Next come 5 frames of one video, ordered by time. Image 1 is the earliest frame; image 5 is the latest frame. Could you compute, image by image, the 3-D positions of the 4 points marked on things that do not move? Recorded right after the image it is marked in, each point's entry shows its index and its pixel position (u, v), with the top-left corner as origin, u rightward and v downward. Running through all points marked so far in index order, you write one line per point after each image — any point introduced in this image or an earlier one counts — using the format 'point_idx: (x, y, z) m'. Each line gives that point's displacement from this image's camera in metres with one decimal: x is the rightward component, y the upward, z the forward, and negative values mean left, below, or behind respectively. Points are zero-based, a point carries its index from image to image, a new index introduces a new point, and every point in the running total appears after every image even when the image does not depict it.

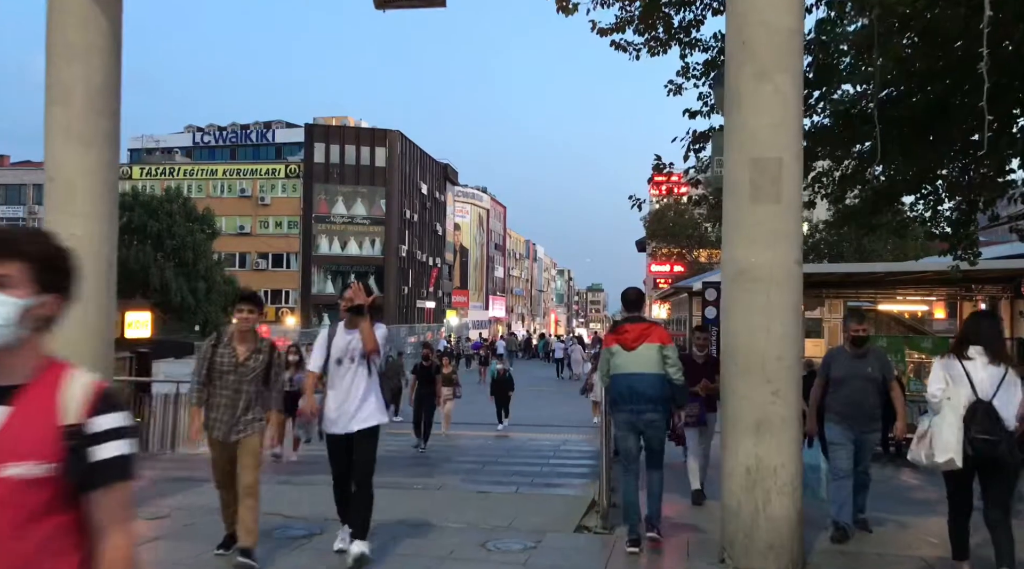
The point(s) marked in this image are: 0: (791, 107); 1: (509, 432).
0: (+1.5, +1.0, +5.2) m
1: (-0.1, -2.6, +16.4) m
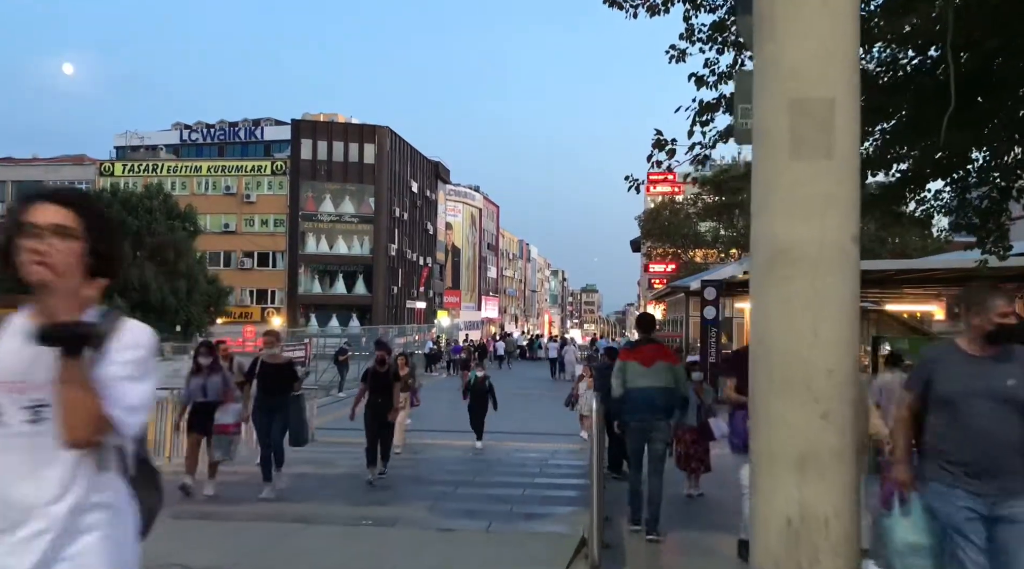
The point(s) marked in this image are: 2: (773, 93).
0: (+1.4, +1.1, +3.9) m
1: (-0.3, -2.6, +15.0) m
2: (+1.1, +0.8, +3.9) m
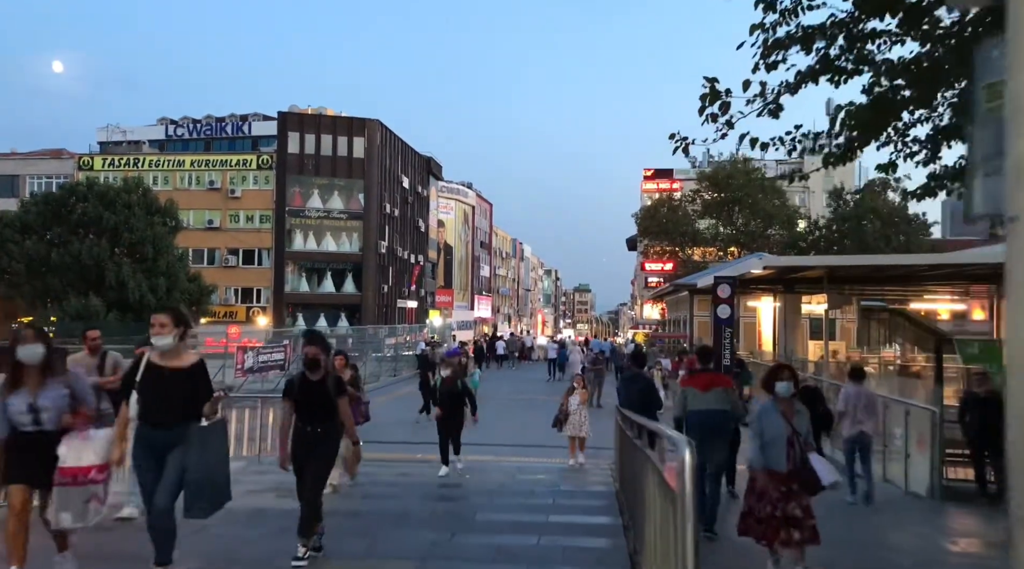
0: (+1.5, +1.1, +2.0) m
1: (-0.3, -2.5, +13.1) m
2: (+1.2, +0.9, +2.0) m
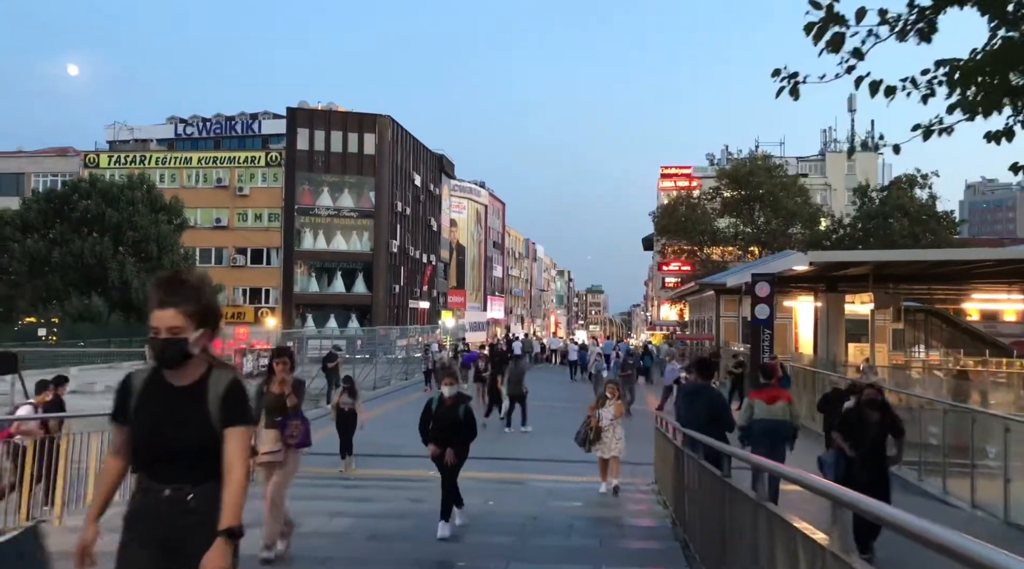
0: (+1.7, +1.2, +0.4) m
1: (+0.1, -2.4, +11.5) m
2: (+1.4, +1.0, +0.4) m
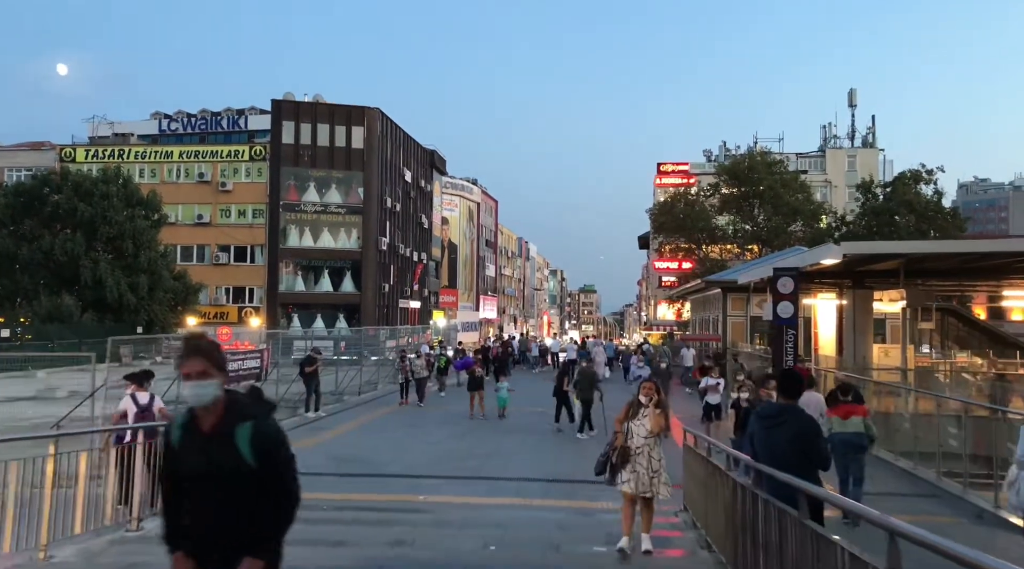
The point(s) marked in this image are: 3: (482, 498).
0: (+1.9, +1.3, -1.6) m
1: (+0.1, -2.3, +9.6) m
2: (+1.6, +1.0, -1.5) m
3: (-0.3, -2.4, +10.9) m
